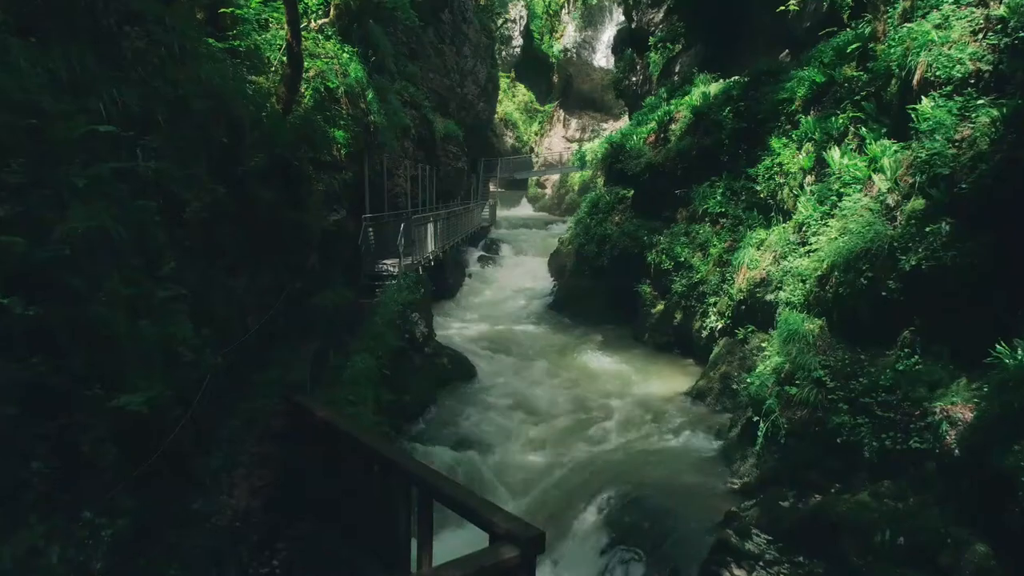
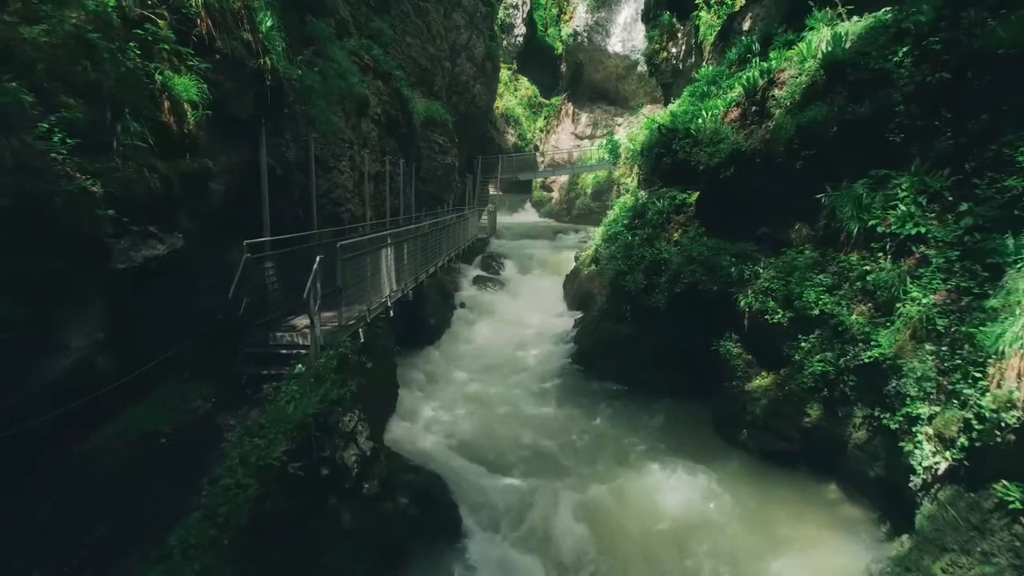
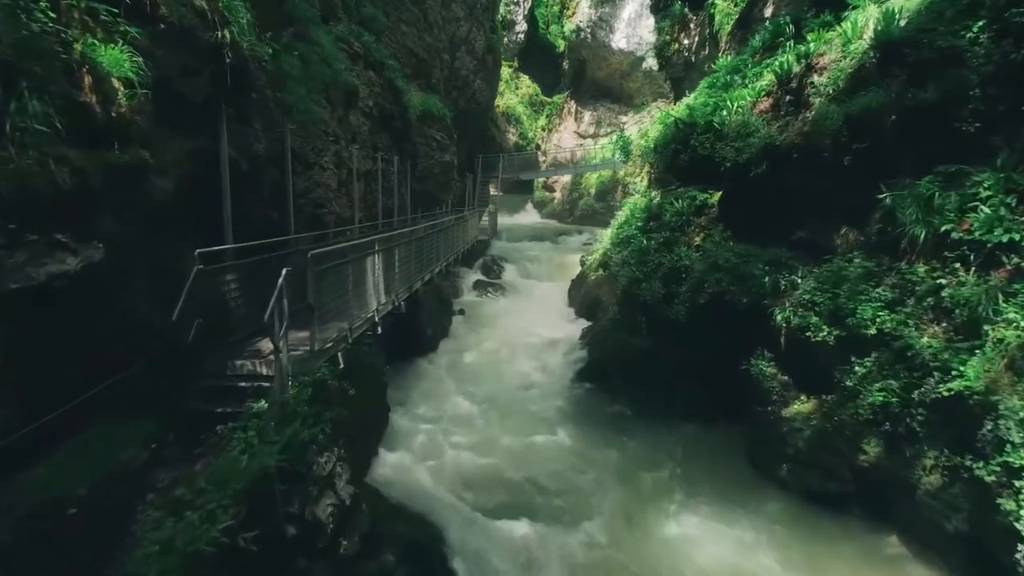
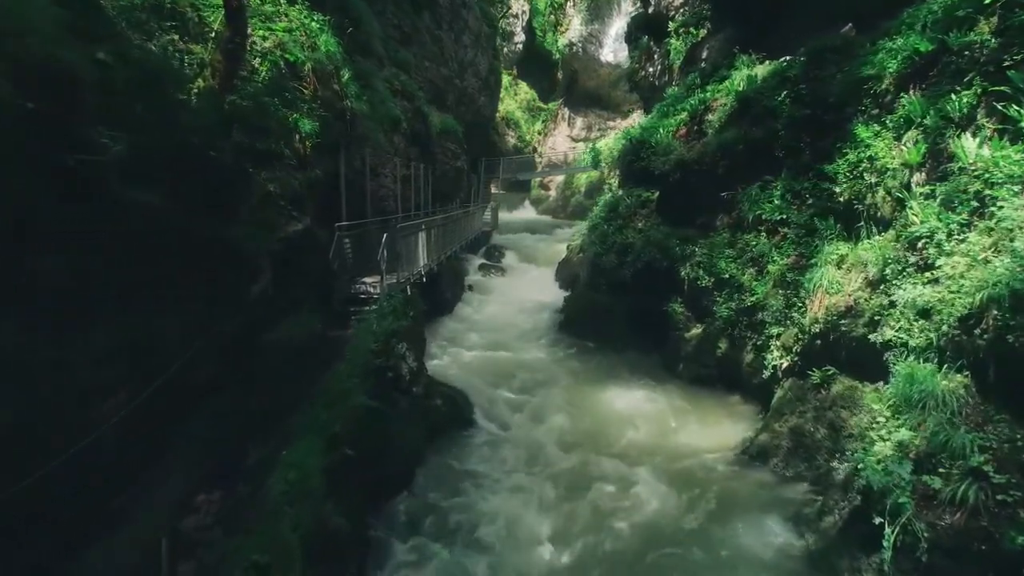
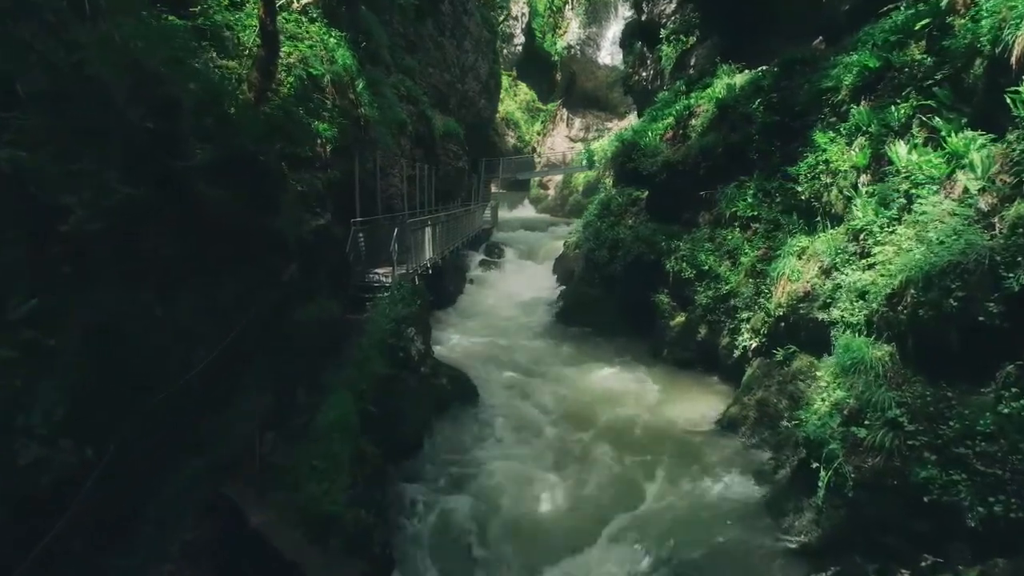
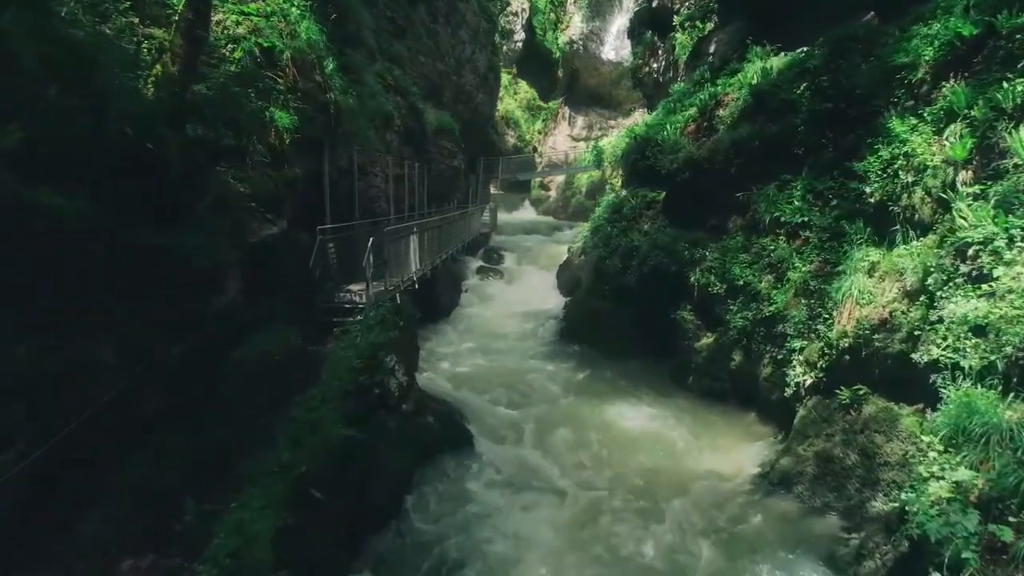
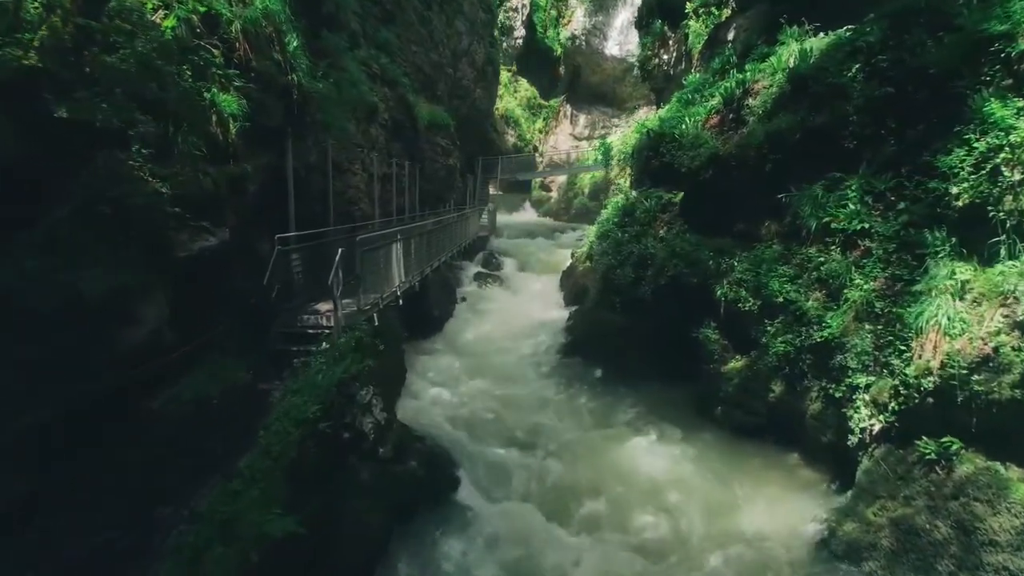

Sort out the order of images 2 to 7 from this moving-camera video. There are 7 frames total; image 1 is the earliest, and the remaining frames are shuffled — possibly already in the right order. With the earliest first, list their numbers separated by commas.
5, 4, 6, 7, 2, 3
